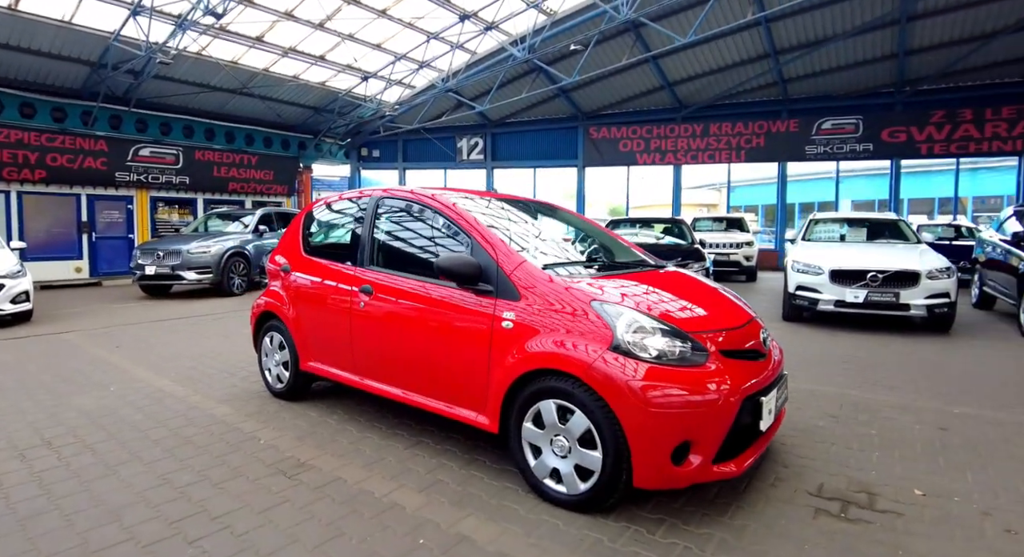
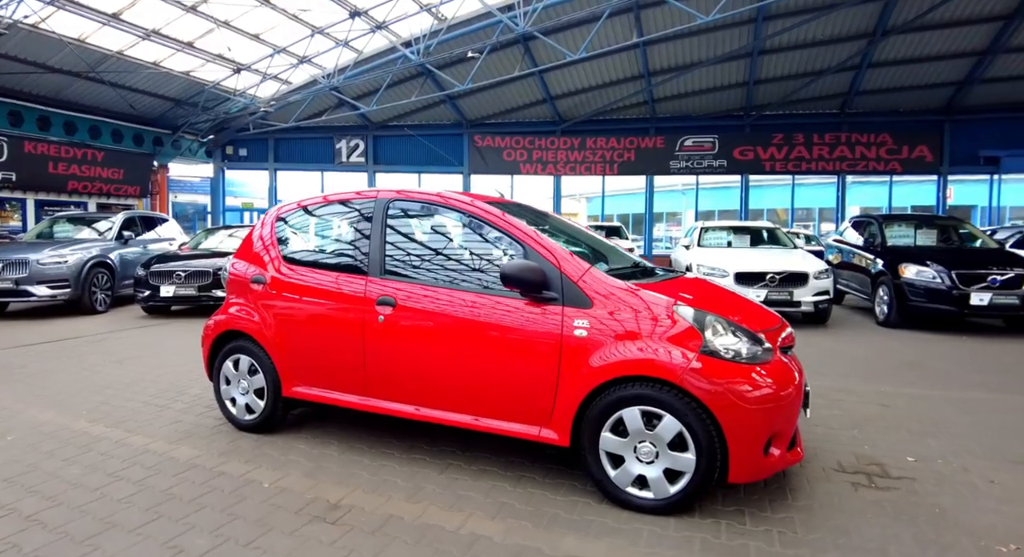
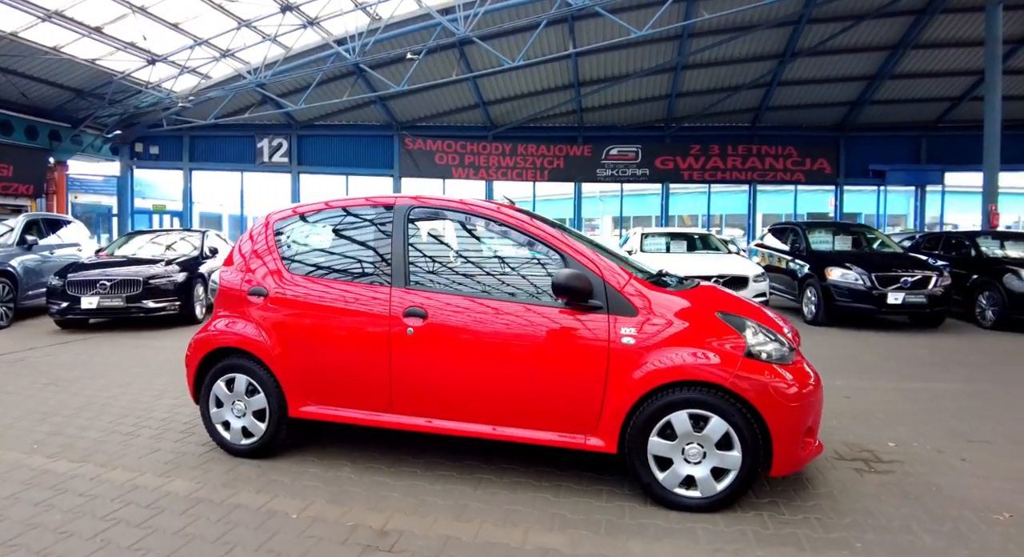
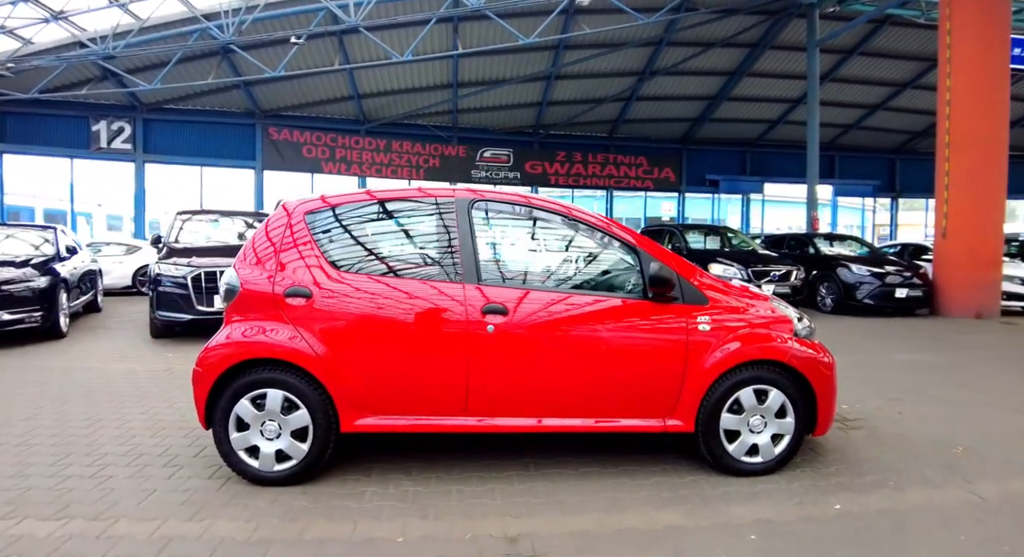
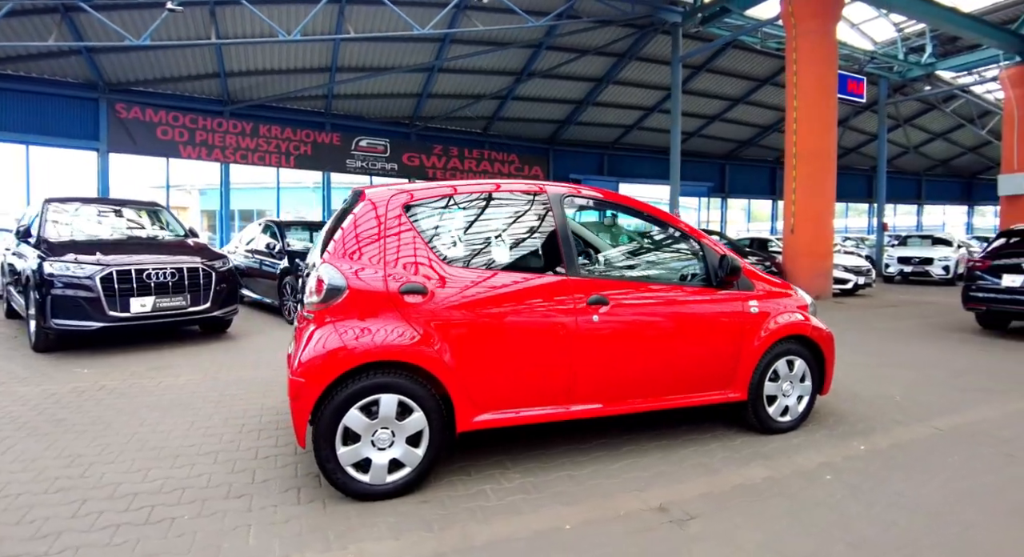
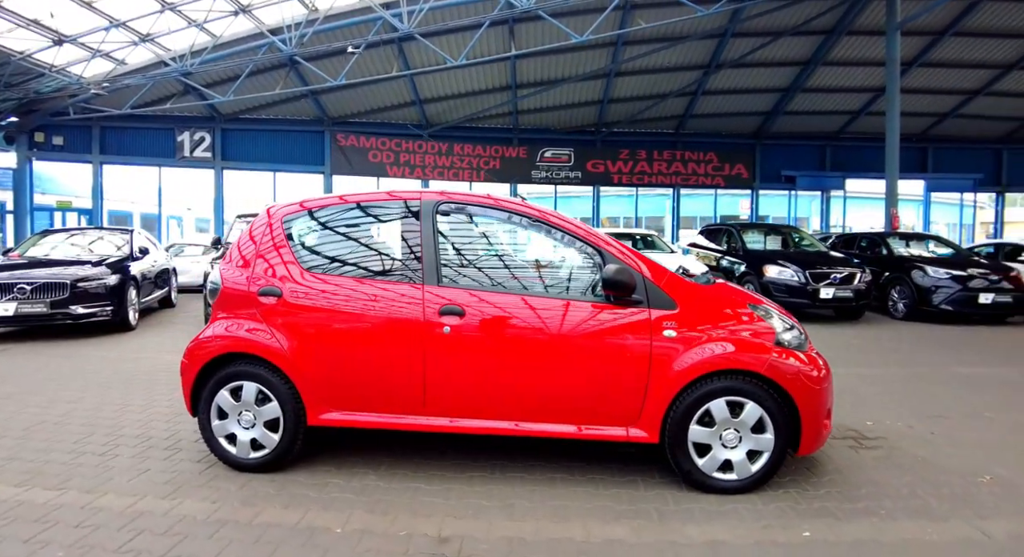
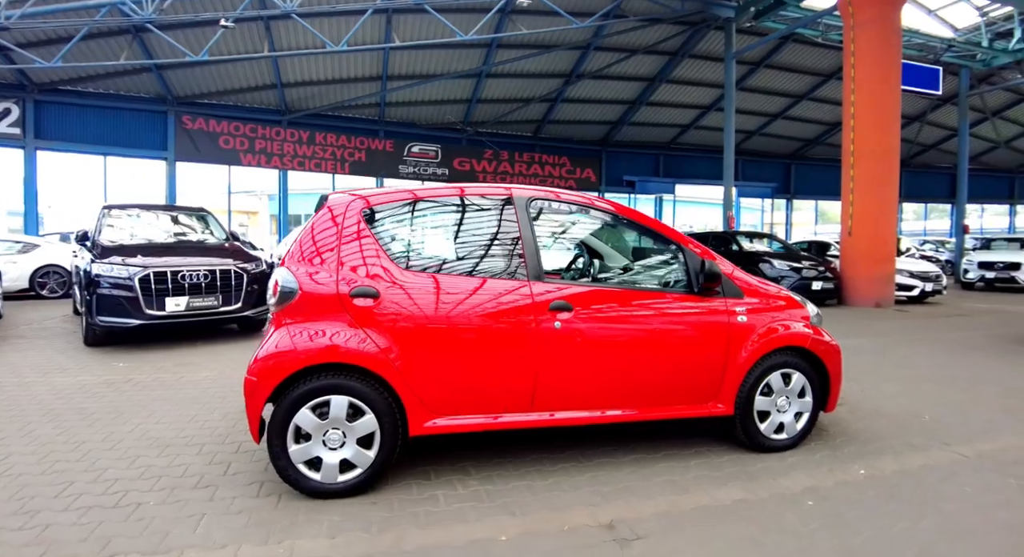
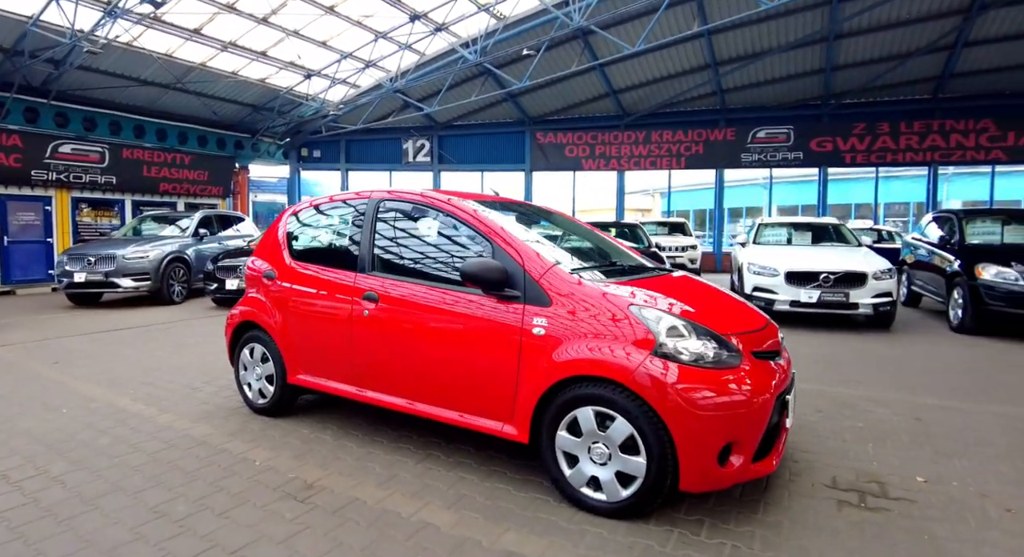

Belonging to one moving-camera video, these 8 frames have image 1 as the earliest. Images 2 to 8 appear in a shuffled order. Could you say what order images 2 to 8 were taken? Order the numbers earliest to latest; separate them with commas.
8, 2, 3, 6, 4, 7, 5
